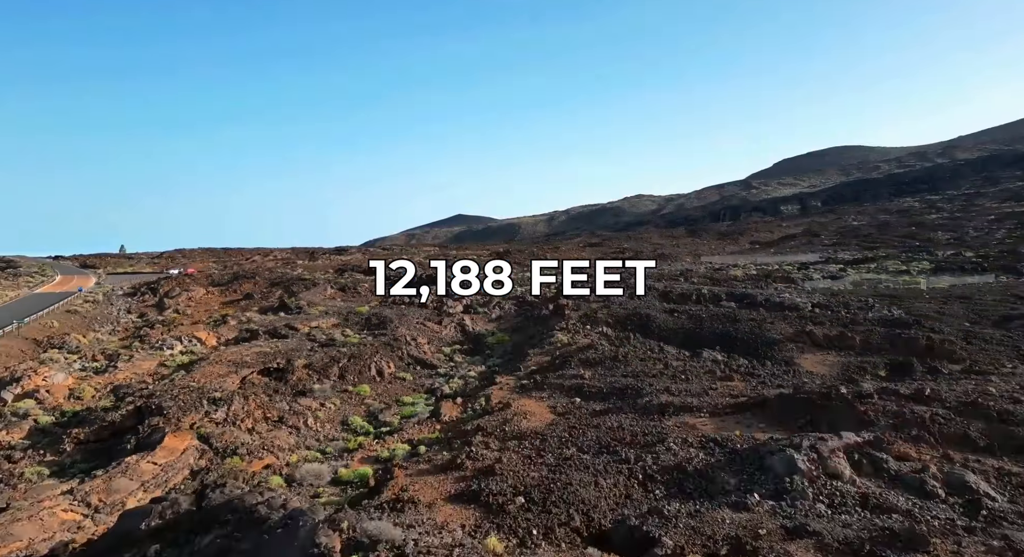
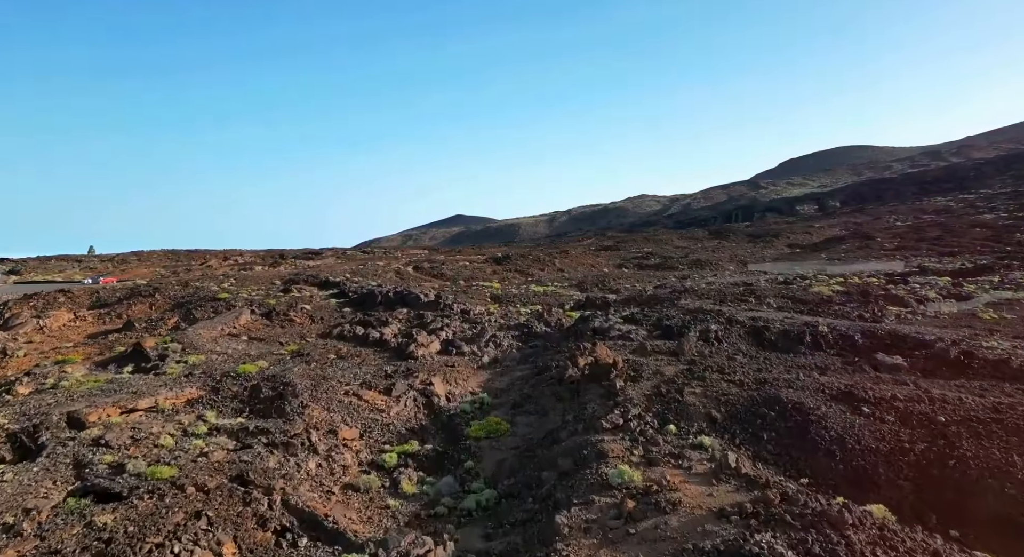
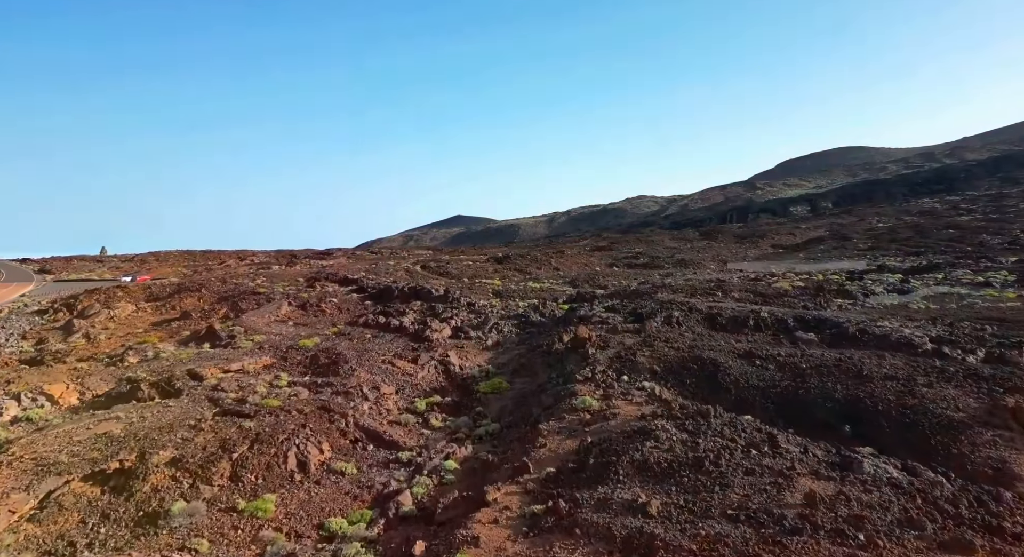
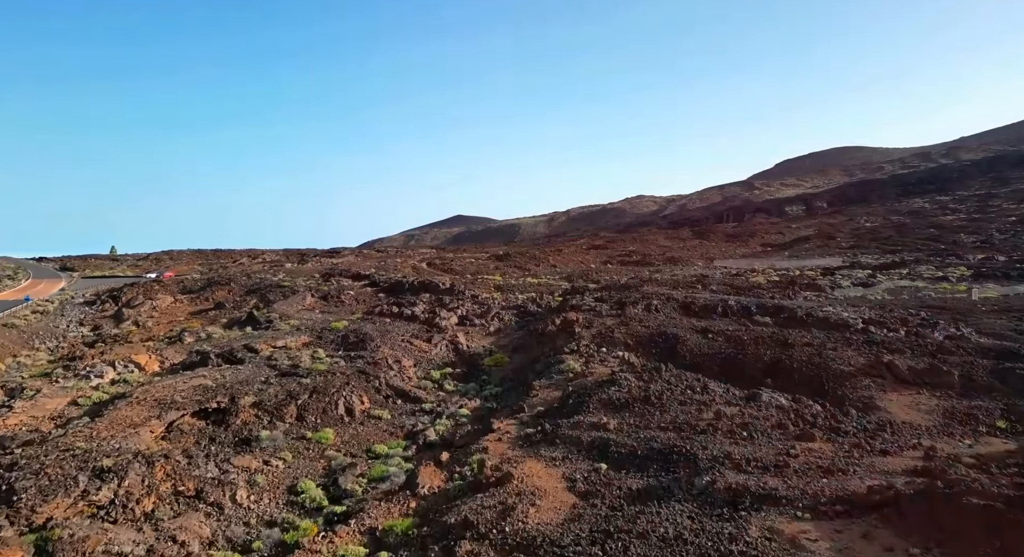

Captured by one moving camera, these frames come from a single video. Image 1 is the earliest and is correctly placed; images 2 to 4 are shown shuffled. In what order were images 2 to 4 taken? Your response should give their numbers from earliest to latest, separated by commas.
4, 3, 2
